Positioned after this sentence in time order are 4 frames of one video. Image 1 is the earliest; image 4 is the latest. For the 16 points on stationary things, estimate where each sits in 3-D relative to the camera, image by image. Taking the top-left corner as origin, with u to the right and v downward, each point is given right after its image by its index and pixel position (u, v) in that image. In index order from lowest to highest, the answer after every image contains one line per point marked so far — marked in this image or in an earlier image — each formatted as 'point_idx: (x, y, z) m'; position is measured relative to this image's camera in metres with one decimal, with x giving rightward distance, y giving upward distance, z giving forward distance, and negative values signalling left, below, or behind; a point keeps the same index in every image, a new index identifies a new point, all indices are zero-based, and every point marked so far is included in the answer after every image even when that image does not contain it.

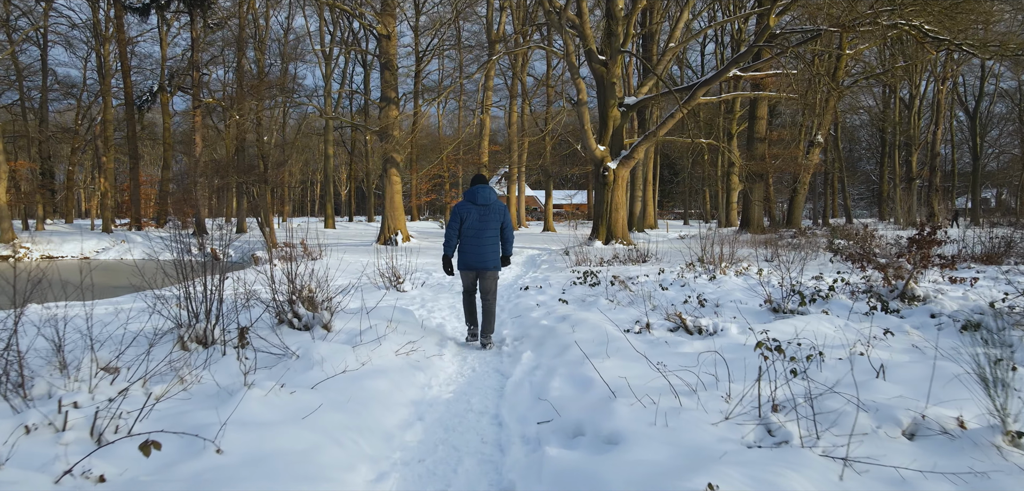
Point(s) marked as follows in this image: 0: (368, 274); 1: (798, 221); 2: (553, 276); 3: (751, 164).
0: (-2.2, -0.4, +7.3) m
1: (+10.4, +0.9, +17.9) m
2: (+0.7, -0.5, +7.8) m
3: (+7.8, +2.7, +16.1) m
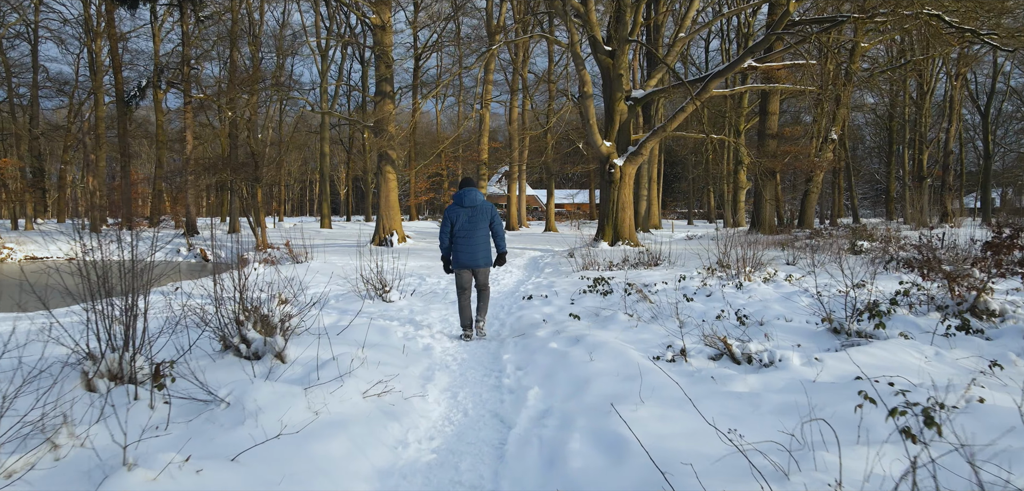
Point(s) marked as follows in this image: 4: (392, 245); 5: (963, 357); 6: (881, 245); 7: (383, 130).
0: (-2.1, -0.5, +6.6) m
1: (+10.4, +0.9, +17.2) m
2: (+0.7, -0.5, +7.0) m
3: (+7.9, +2.6, +15.4) m
4: (-3.8, 0.0, +15.3) m
5: (+2.5, -0.6, +2.7) m
6: (+7.8, 0.0, +10.3) m
7: (-3.8, +3.4, +14.3) m
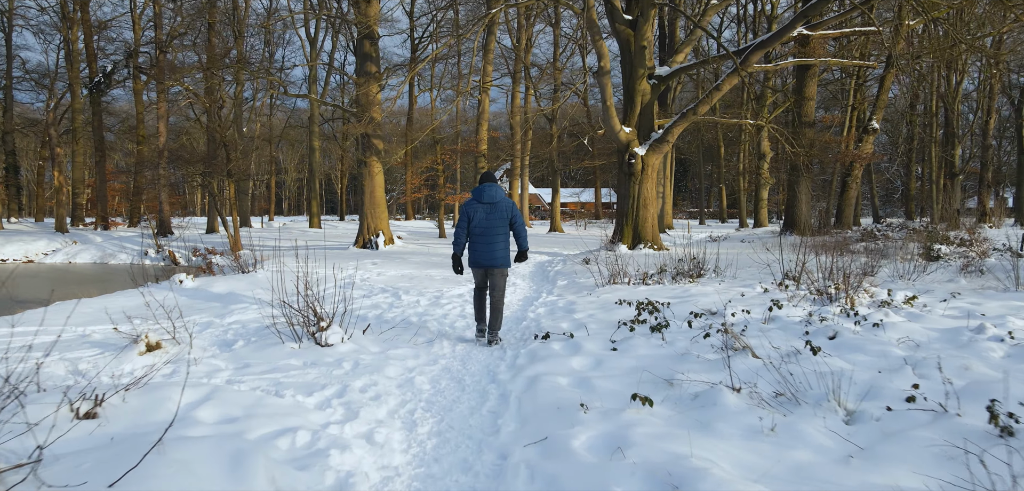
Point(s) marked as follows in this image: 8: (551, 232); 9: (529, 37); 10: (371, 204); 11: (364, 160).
0: (-2.1, -0.5, +4.7) m
1: (+10.5, +0.8, +15.2) m
2: (+0.7, -0.6, +5.1) m
3: (+7.9, +2.6, +13.5) m
4: (-3.7, -0.1, +13.4) m
5: (+2.6, -0.7, +0.8) m
6: (+7.8, -0.1, +8.4) m
7: (-3.7, +3.3, +12.4) m
8: (+1.5, +0.5, +18.9) m
9: (+0.6, +8.0, +18.7) m
10: (-3.9, +1.1, +13.6) m
11: (-4.0, +2.3, +13.3) m
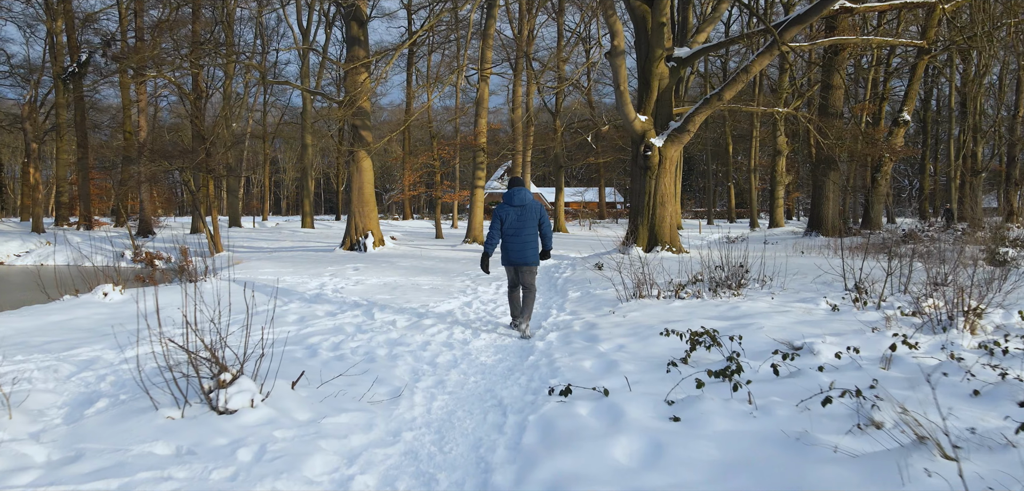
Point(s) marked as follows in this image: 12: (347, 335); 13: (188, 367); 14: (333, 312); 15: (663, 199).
0: (-2.1, -0.6, +3.5) m
1: (+10.5, +0.7, +14.0) m
2: (+0.7, -0.7, +3.9) m
3: (+8.0, +2.5, +12.2) m
4: (-3.7, -0.1, +12.2) m
5: (+2.6, -0.7, -0.4) m
6: (+7.8, -0.2, +7.2) m
7: (-3.7, +3.2, +11.3) m
8: (+1.6, +0.5, +17.7) m
9: (+0.7, +7.9, +17.5) m
10: (-3.9, +1.1, +12.4) m
11: (-4.0, +2.3, +12.1) m
12: (-1.3, -0.7, +3.9) m
13: (-1.6, -0.6, +2.4) m
14: (-1.7, -0.6, +4.8) m
15: (+3.1, +1.0, +10.0) m
